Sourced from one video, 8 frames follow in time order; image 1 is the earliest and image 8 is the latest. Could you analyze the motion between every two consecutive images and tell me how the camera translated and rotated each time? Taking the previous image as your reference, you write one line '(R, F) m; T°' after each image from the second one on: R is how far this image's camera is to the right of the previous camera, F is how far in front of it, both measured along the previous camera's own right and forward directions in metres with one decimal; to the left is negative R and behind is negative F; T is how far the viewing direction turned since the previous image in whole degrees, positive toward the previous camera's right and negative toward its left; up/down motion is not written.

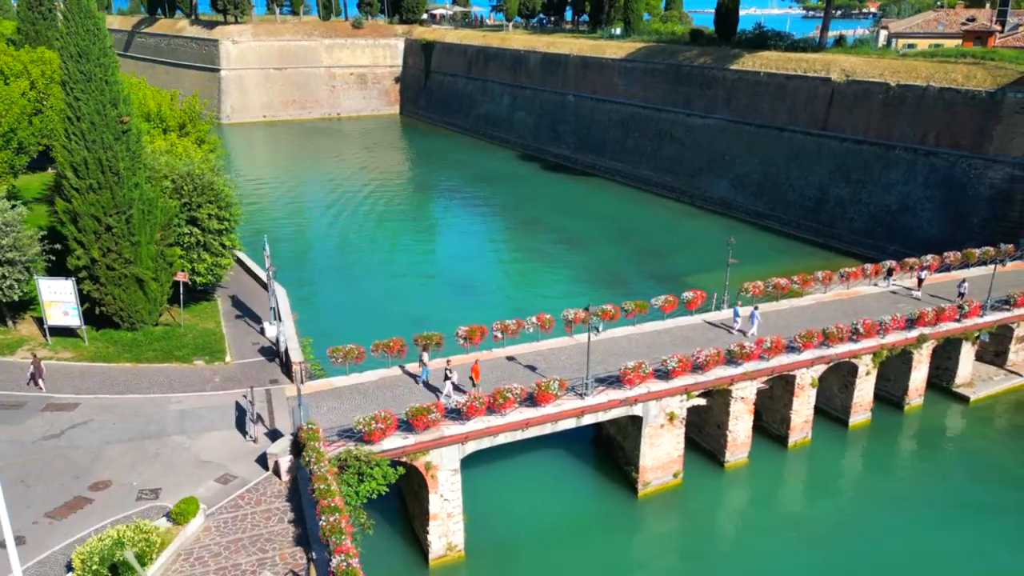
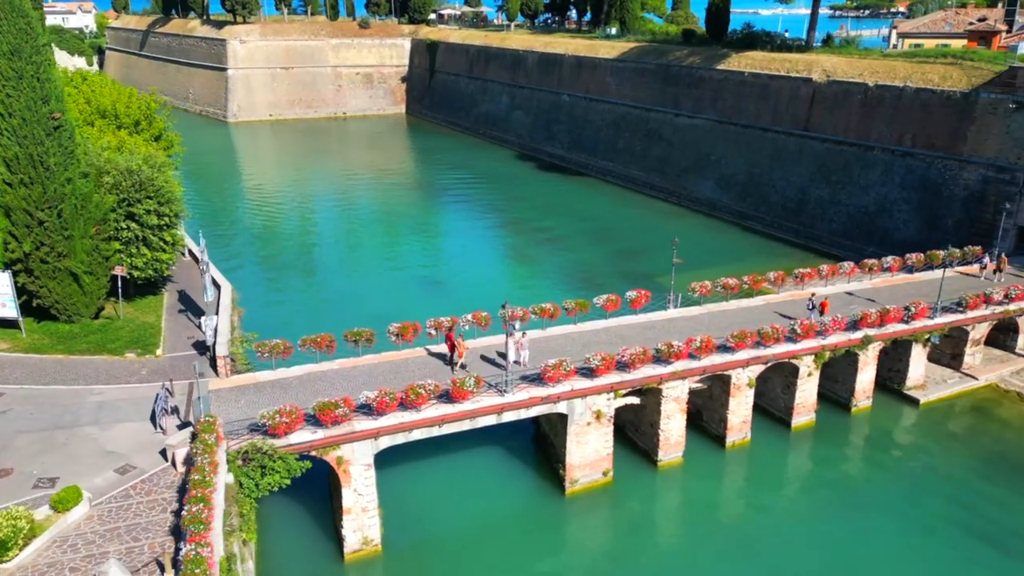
(+1.4, 0.0) m; -1°
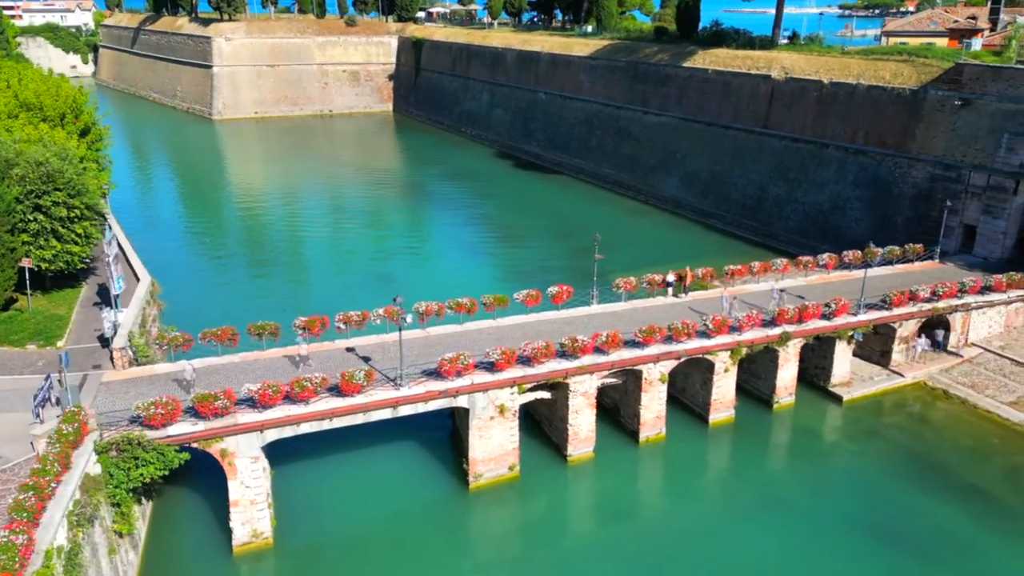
(+1.5, +0.1) m; 0°
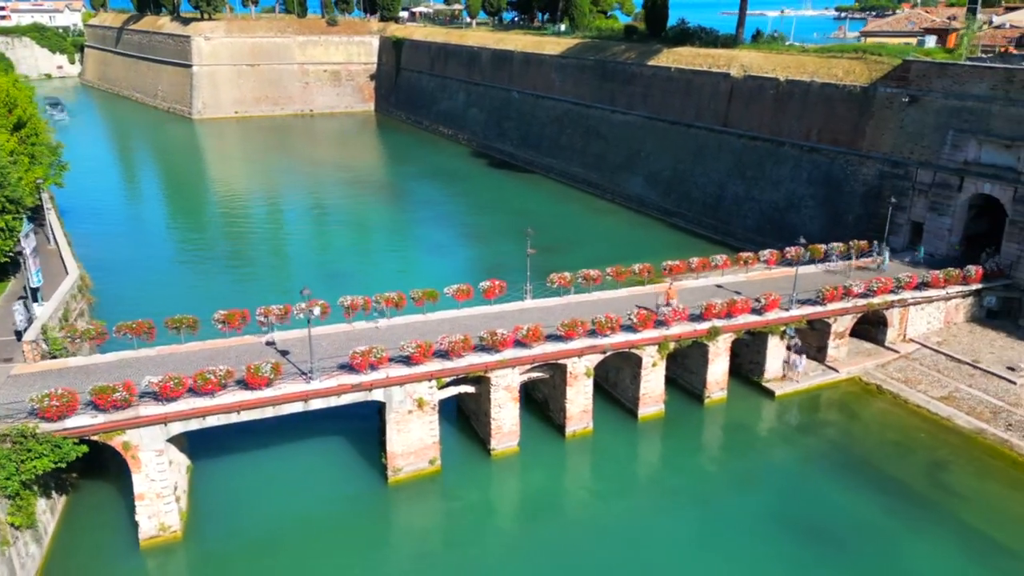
(+1.2, 0.0) m; 0°
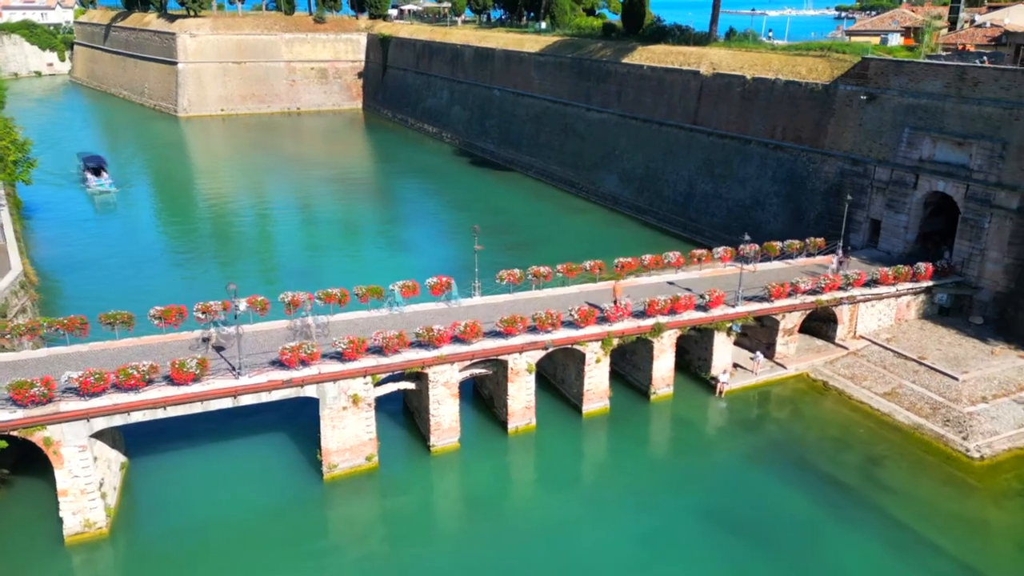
(+1.0, 0.0) m; 0°
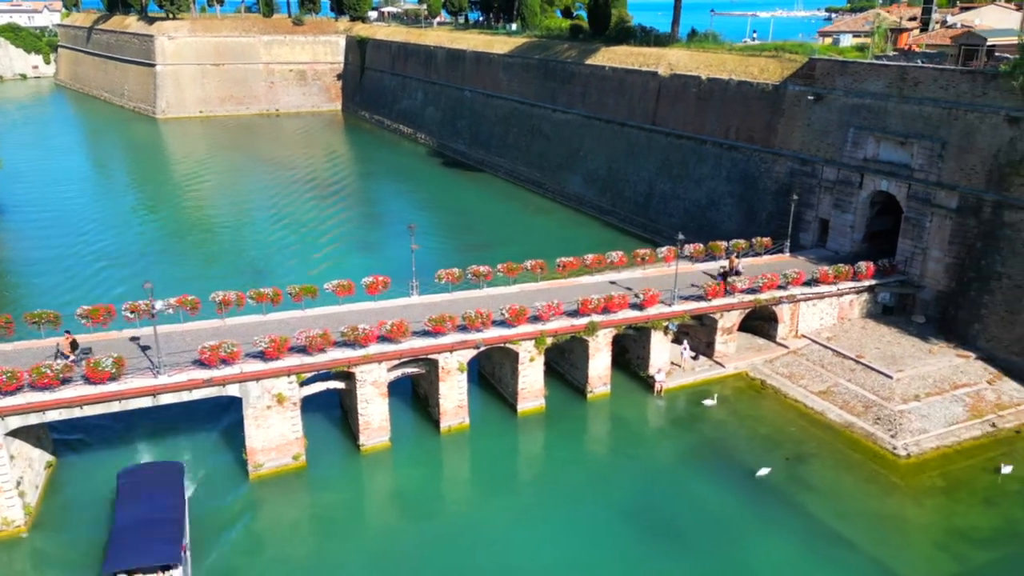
(+1.0, 0.0) m; 0°
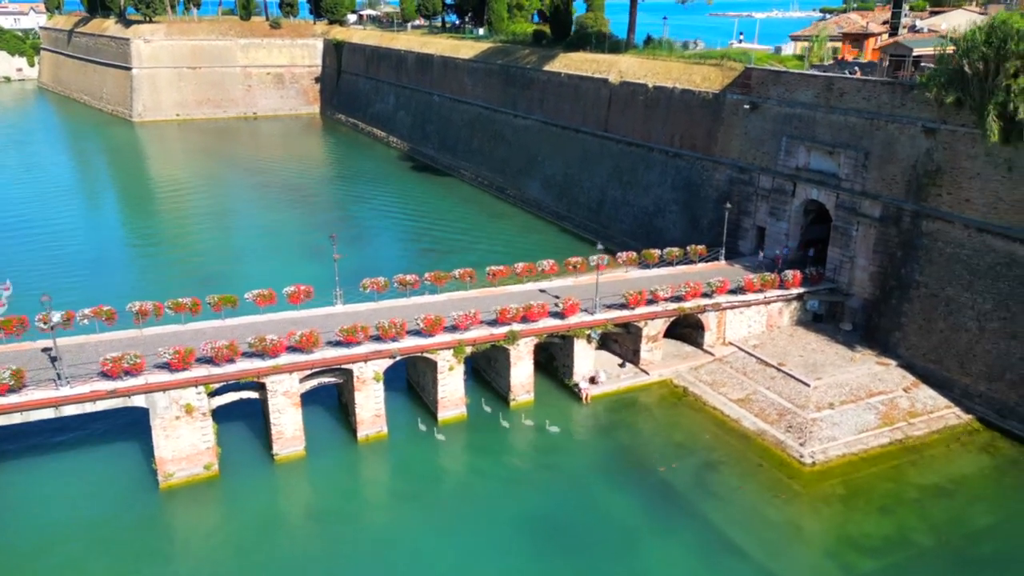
(+1.3, -0.2) m; 0°
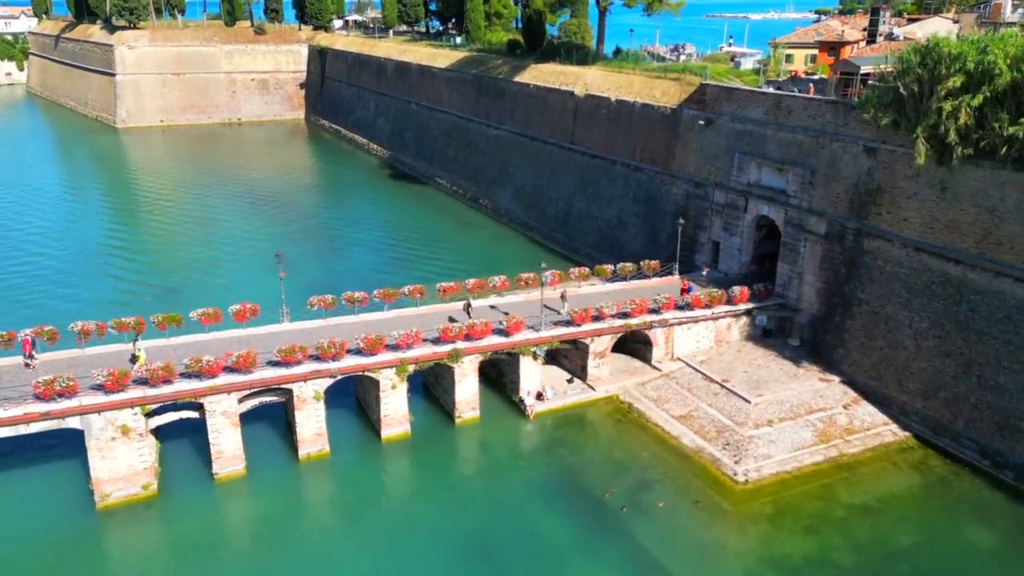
(+1.0, -0.2) m; 0°
